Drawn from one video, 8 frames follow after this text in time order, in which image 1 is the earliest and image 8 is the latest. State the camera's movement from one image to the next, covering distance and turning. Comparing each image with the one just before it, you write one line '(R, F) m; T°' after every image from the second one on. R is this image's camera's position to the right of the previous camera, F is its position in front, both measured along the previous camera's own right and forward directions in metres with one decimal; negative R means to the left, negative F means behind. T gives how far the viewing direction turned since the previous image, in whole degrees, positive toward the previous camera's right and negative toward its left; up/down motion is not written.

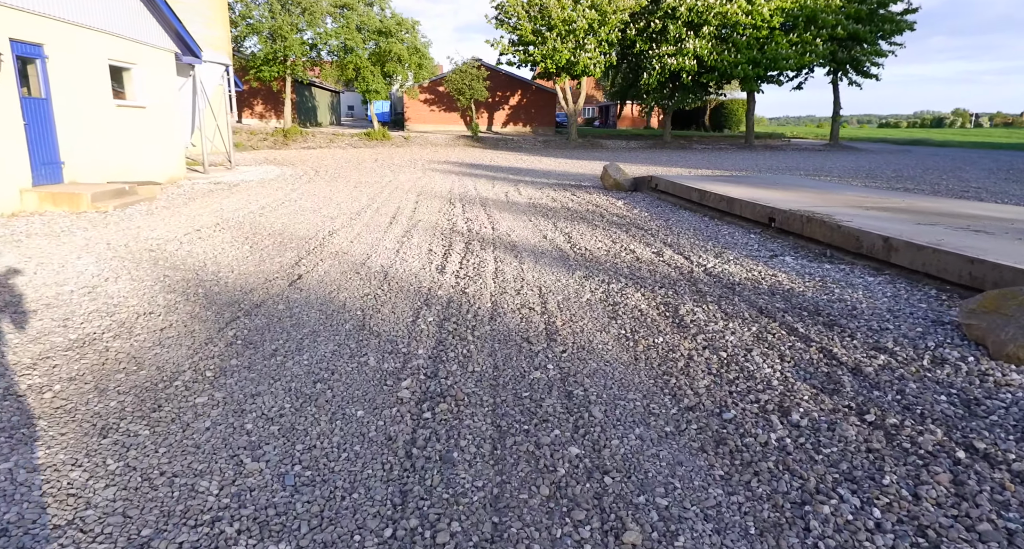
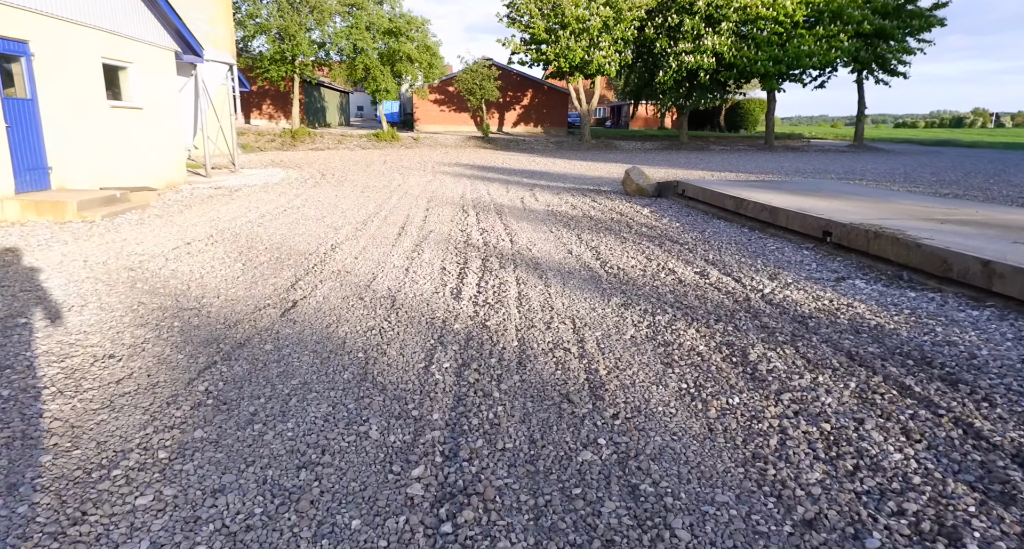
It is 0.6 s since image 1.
(-0.1, +0.7) m; -1°
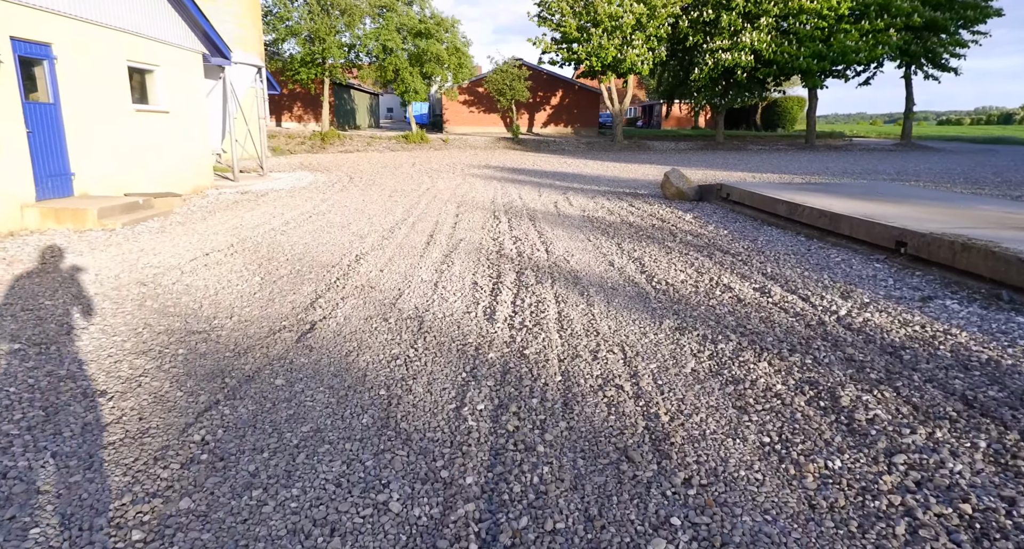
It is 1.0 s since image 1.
(-0.1, +0.4) m; -3°
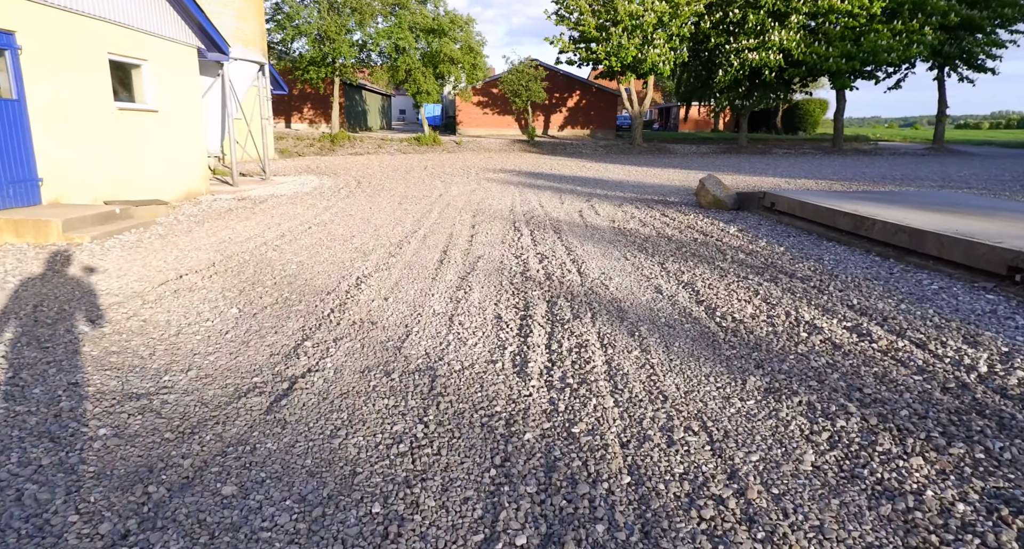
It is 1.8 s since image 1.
(-0.1, +0.9) m; -1°
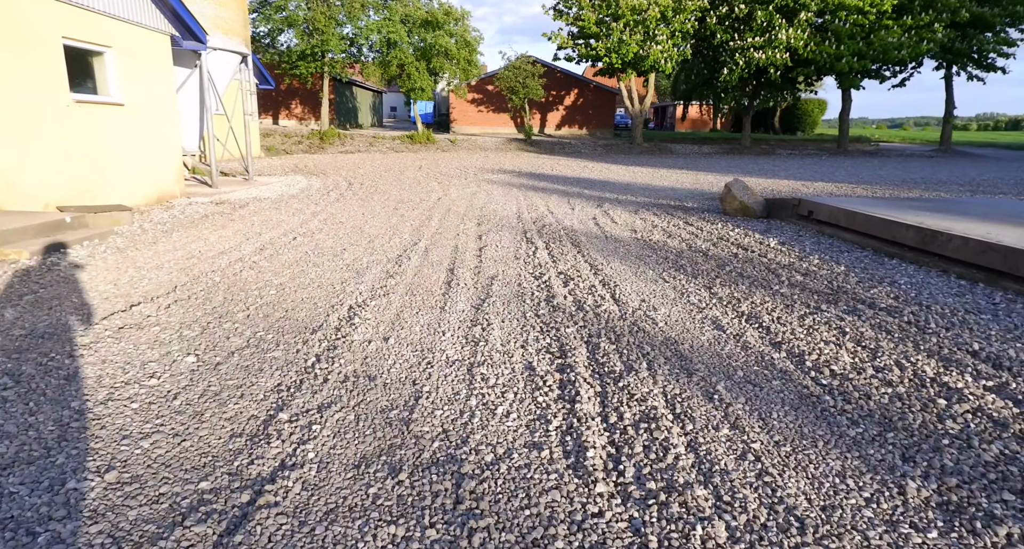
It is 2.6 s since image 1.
(-0.3, +0.9) m; +1°
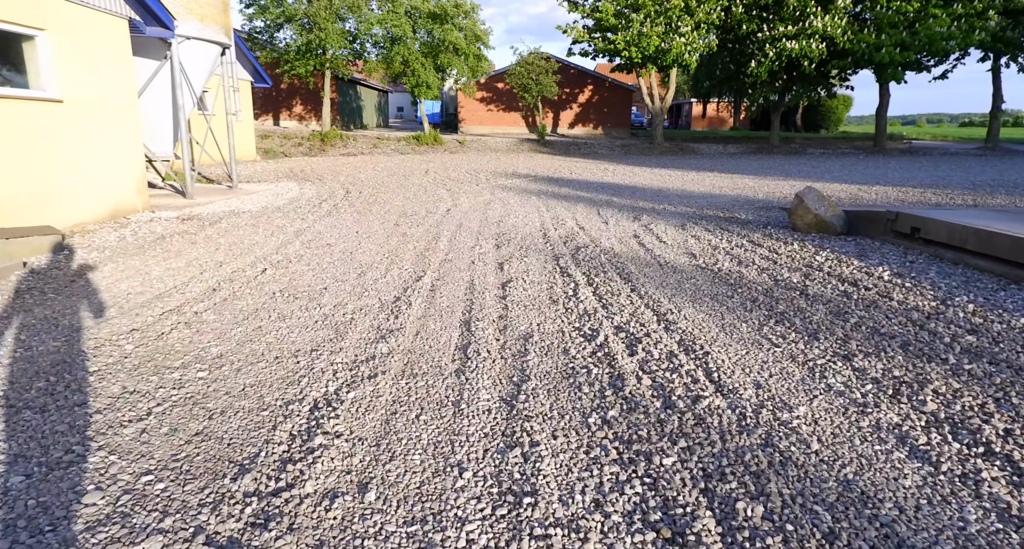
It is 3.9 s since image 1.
(-0.2, +1.6) m; -1°
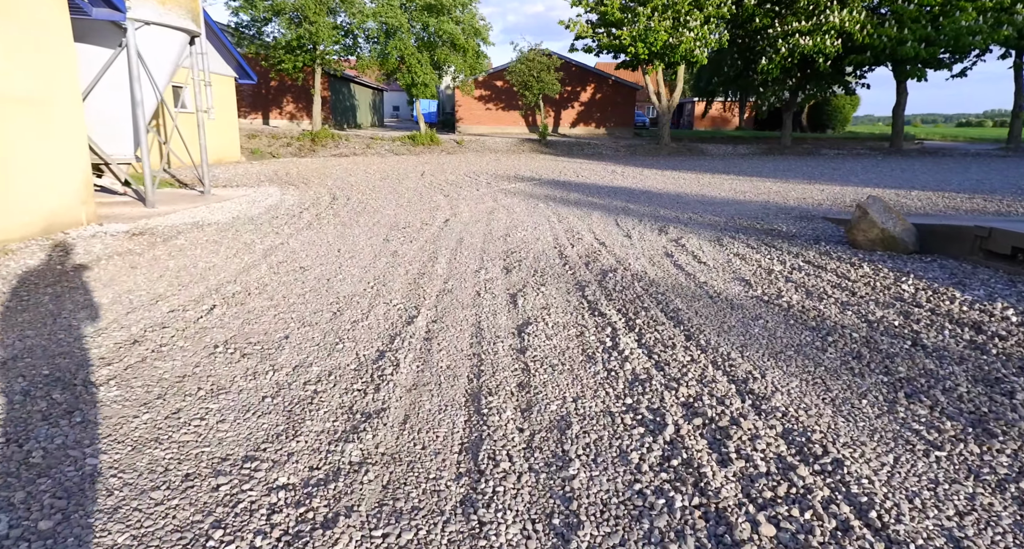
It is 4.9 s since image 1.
(-0.2, +1.2) m; 0°
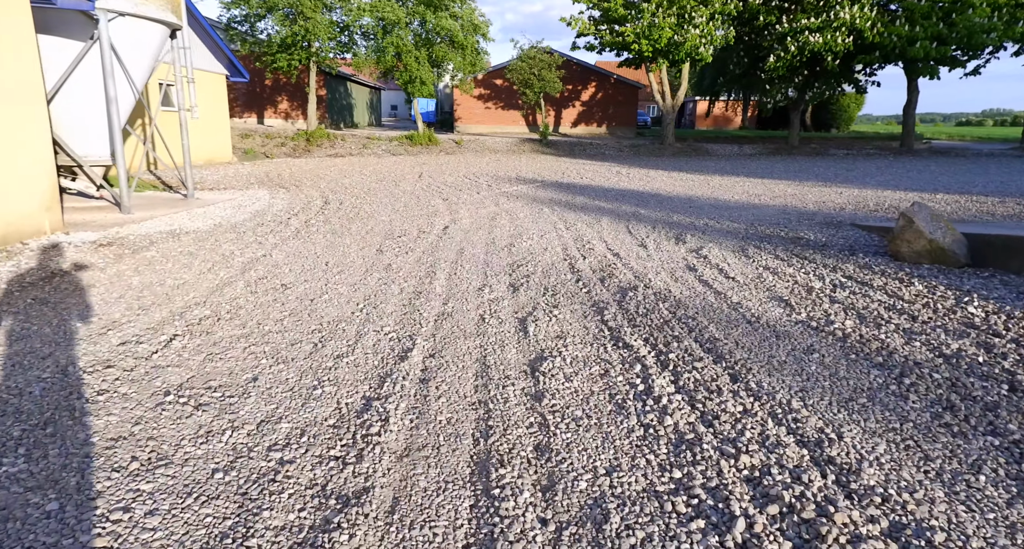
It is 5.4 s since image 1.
(-0.1, +0.6) m; 0°
